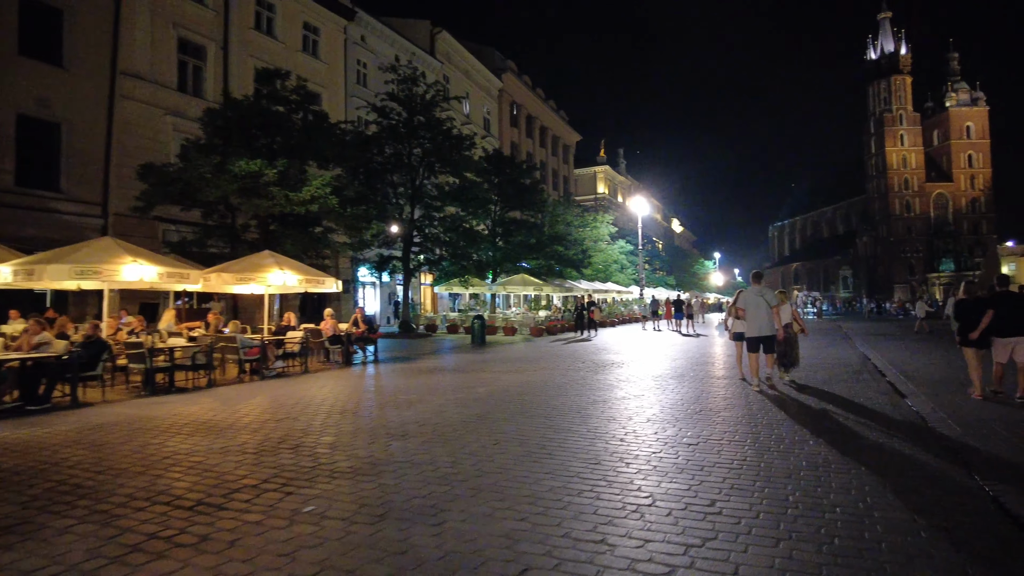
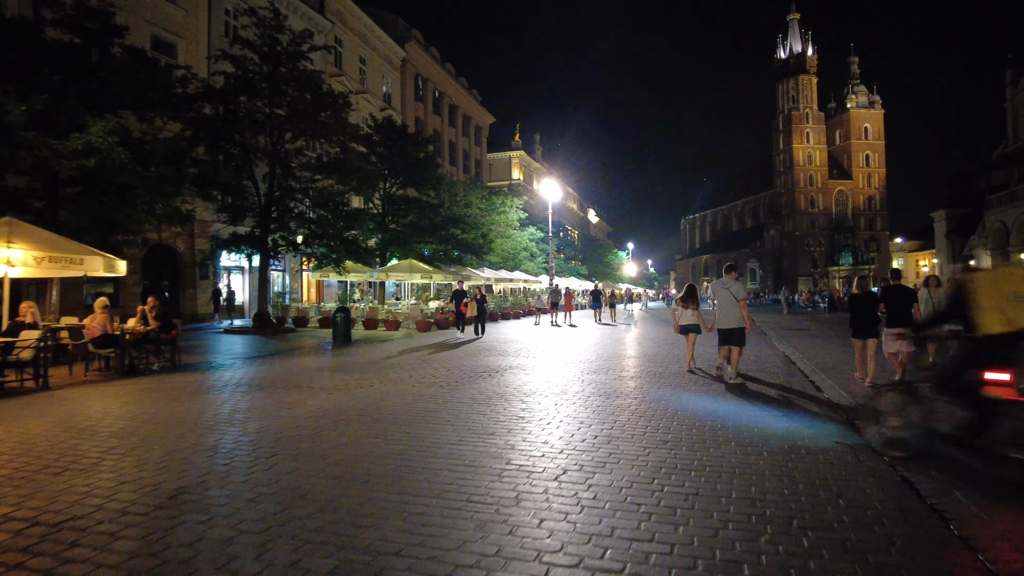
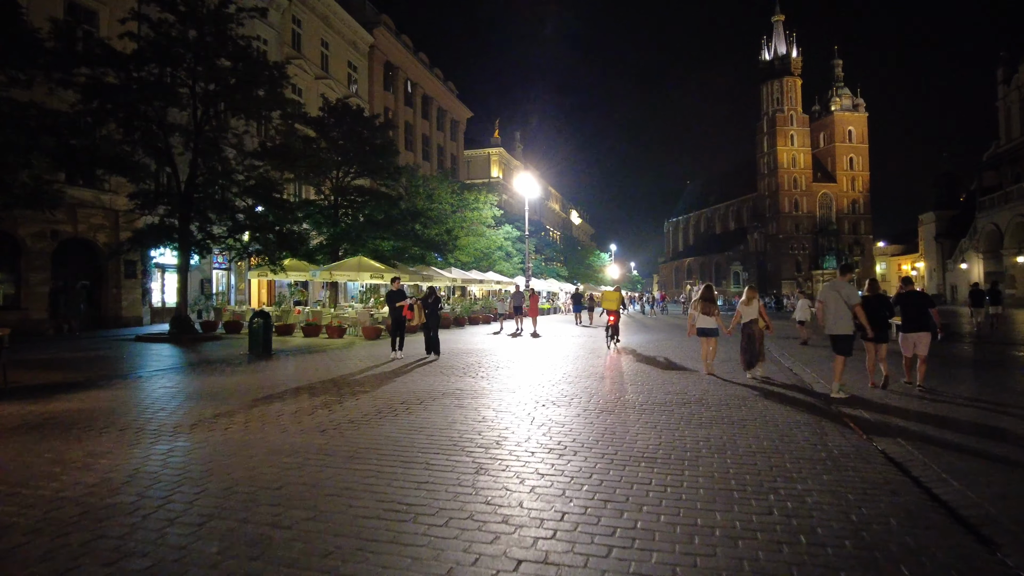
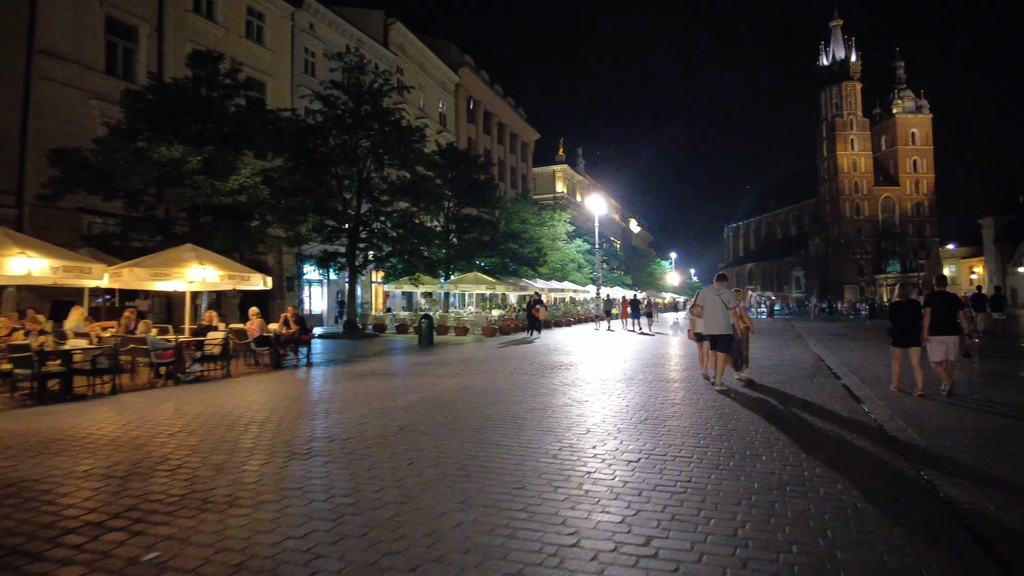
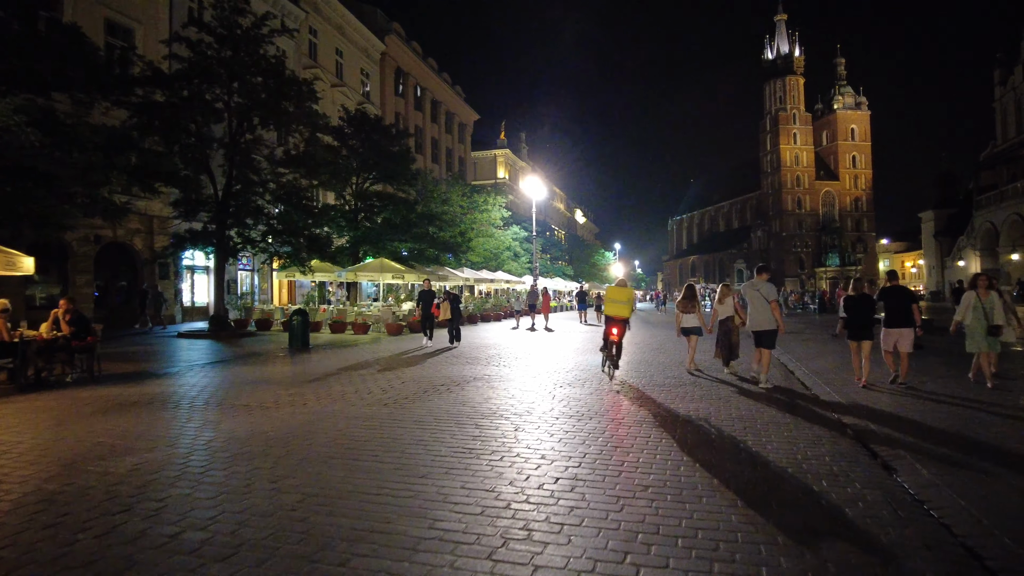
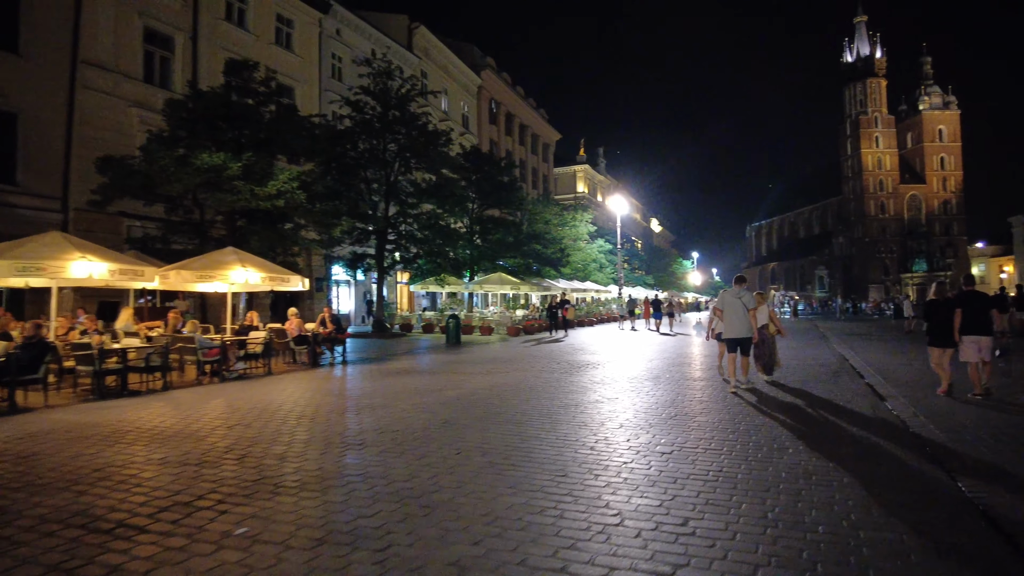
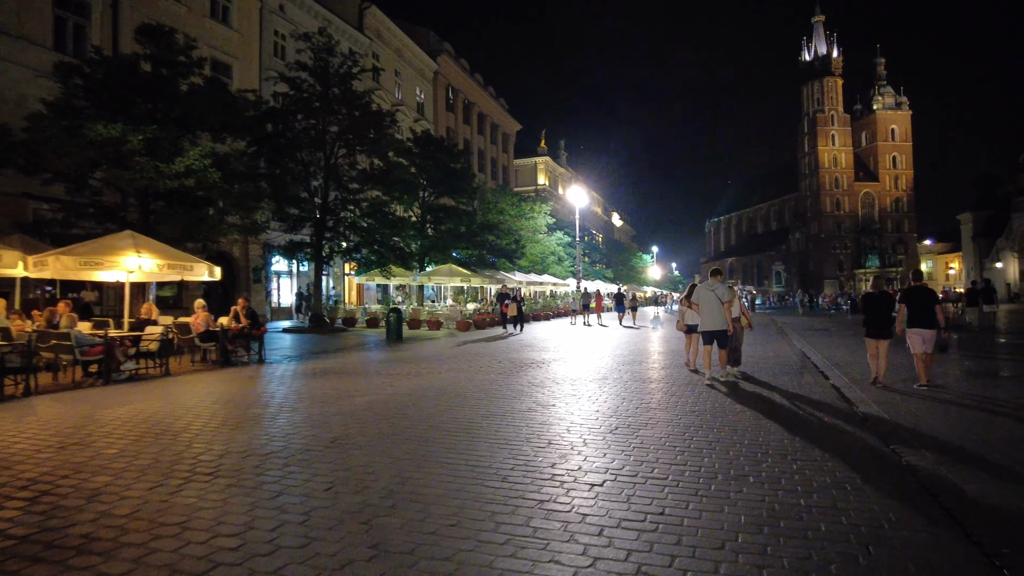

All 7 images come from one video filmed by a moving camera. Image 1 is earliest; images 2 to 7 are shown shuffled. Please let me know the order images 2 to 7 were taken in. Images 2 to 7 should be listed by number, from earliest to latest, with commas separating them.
6, 4, 7, 2, 5, 3
